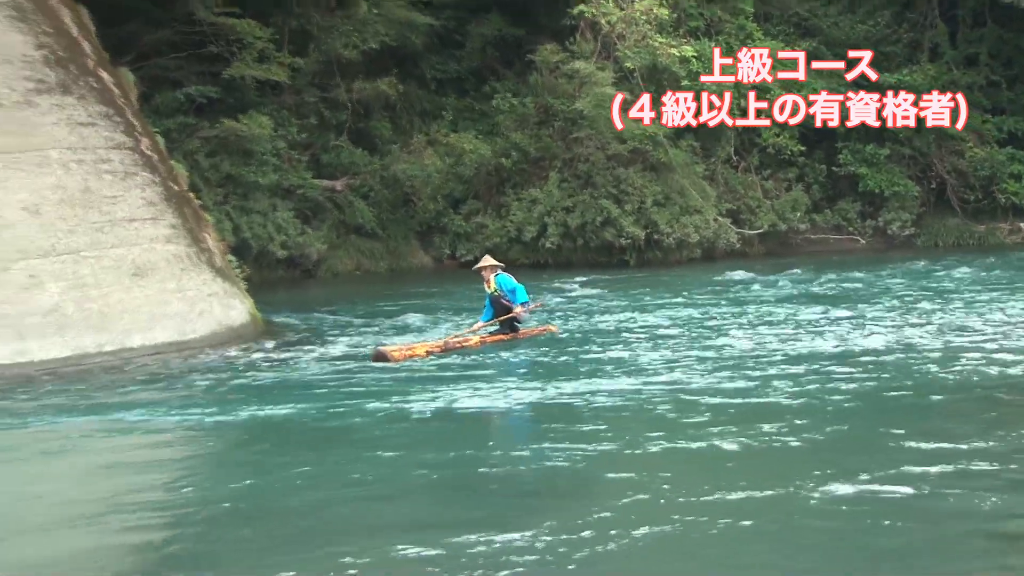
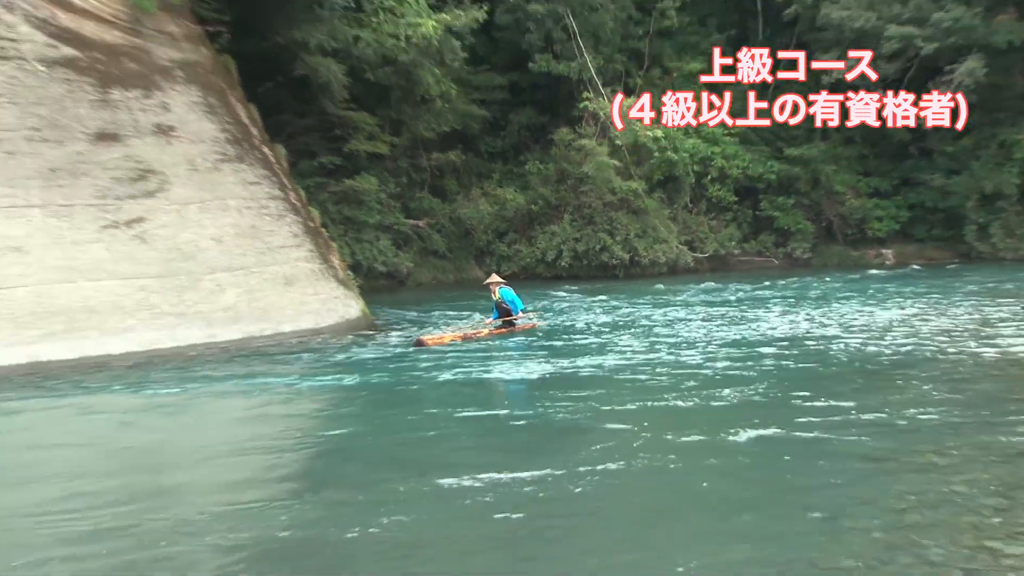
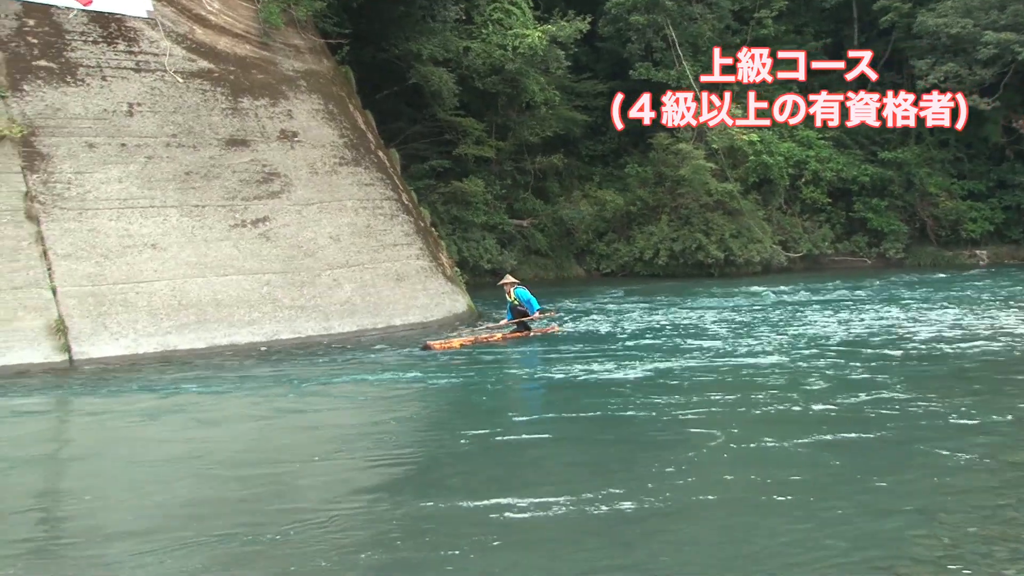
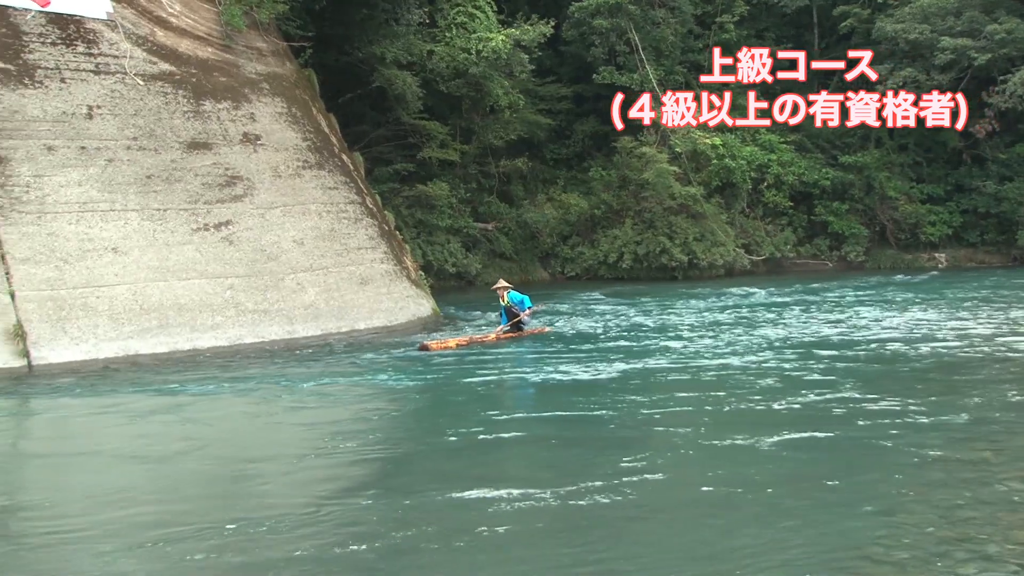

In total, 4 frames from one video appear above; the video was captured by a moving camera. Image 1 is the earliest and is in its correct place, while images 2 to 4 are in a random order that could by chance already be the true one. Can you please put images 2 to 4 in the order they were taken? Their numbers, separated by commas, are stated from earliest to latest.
2, 4, 3
